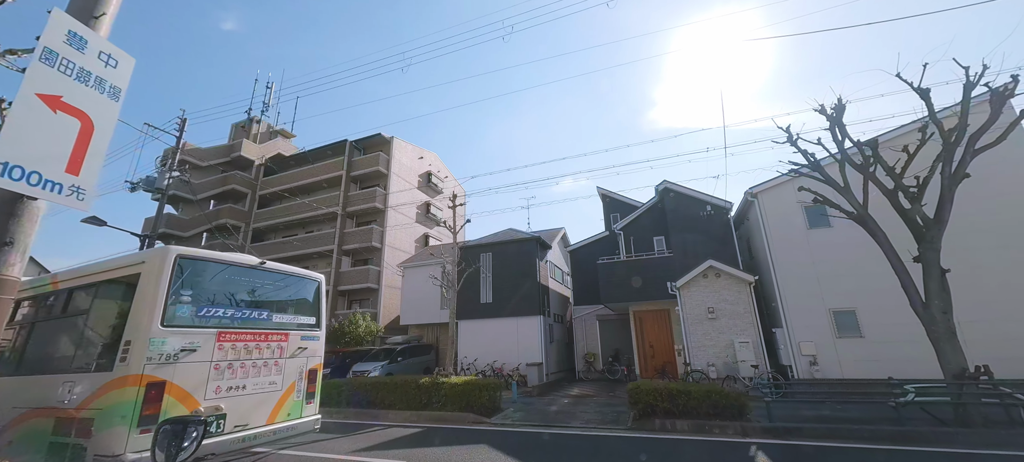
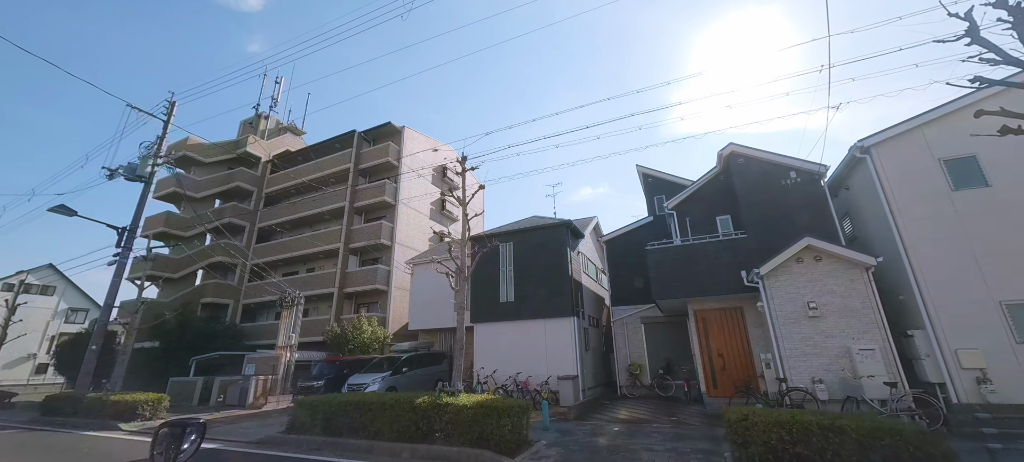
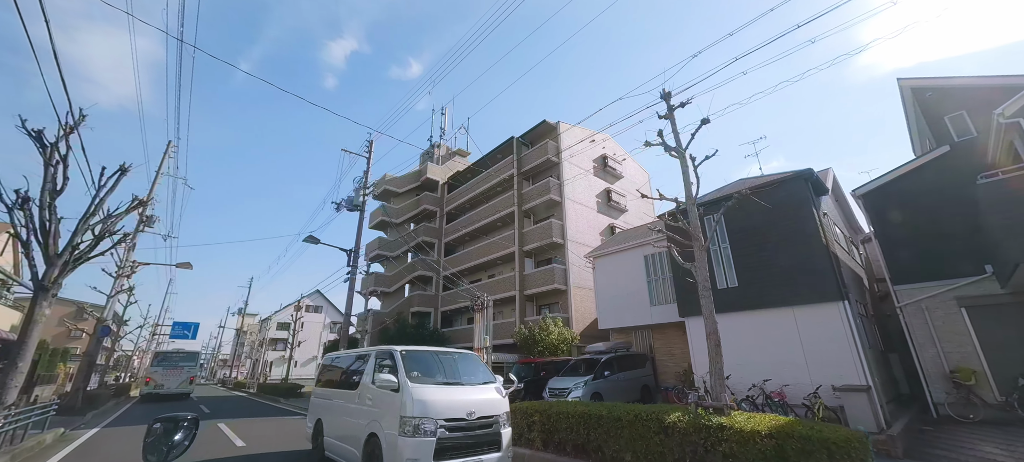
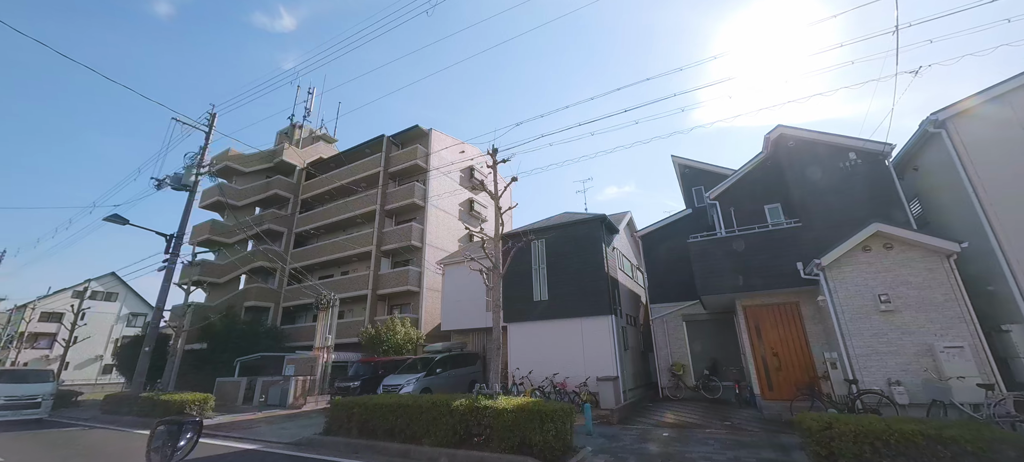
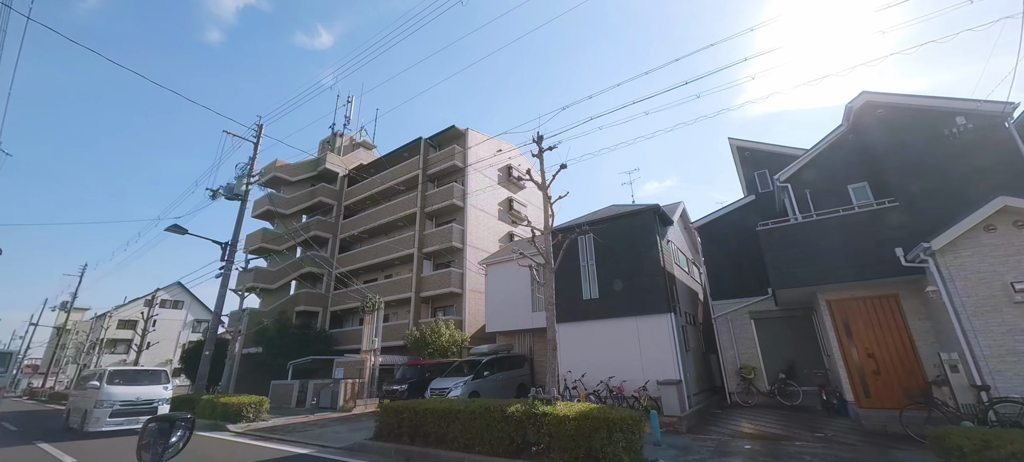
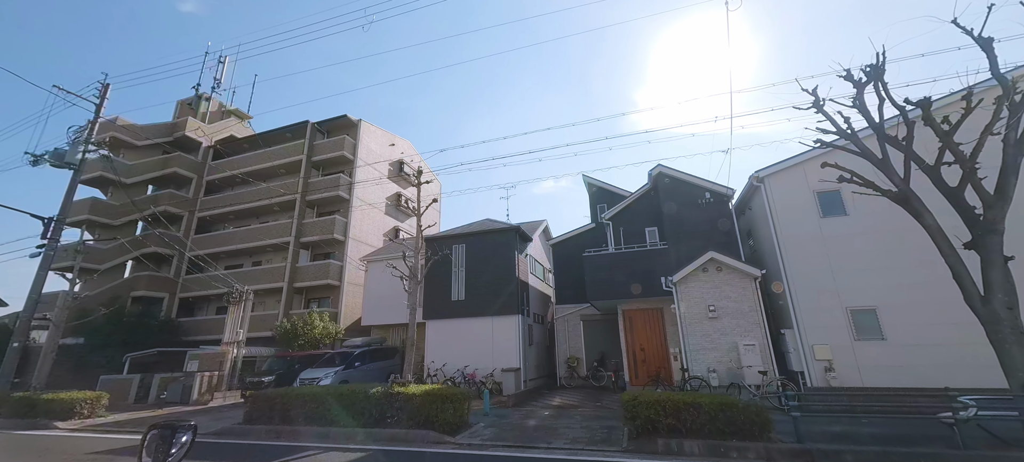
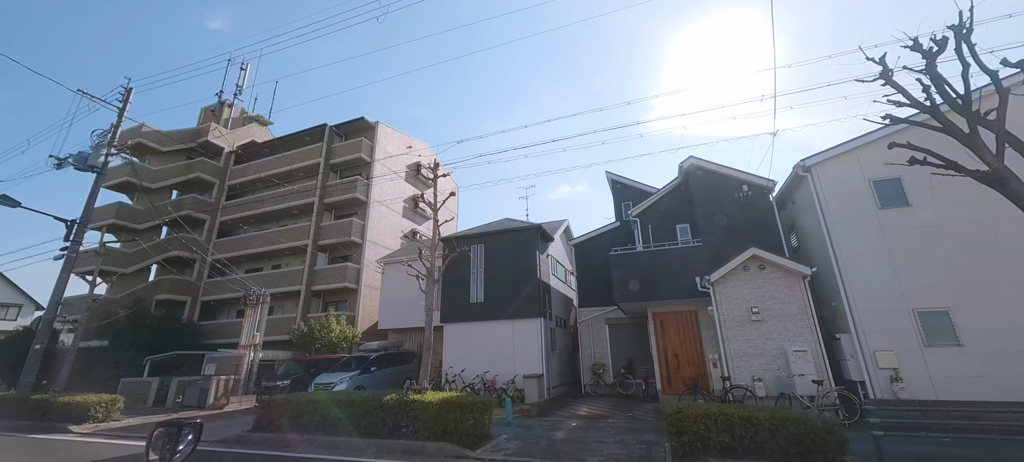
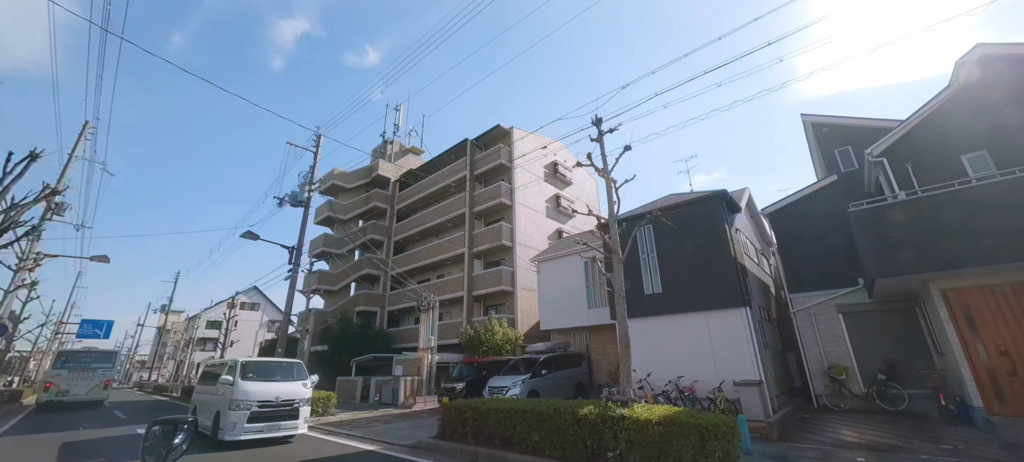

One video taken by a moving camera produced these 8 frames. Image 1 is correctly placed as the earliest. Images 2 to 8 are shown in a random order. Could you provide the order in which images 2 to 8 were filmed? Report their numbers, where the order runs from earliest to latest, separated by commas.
6, 7, 2, 4, 5, 8, 3
